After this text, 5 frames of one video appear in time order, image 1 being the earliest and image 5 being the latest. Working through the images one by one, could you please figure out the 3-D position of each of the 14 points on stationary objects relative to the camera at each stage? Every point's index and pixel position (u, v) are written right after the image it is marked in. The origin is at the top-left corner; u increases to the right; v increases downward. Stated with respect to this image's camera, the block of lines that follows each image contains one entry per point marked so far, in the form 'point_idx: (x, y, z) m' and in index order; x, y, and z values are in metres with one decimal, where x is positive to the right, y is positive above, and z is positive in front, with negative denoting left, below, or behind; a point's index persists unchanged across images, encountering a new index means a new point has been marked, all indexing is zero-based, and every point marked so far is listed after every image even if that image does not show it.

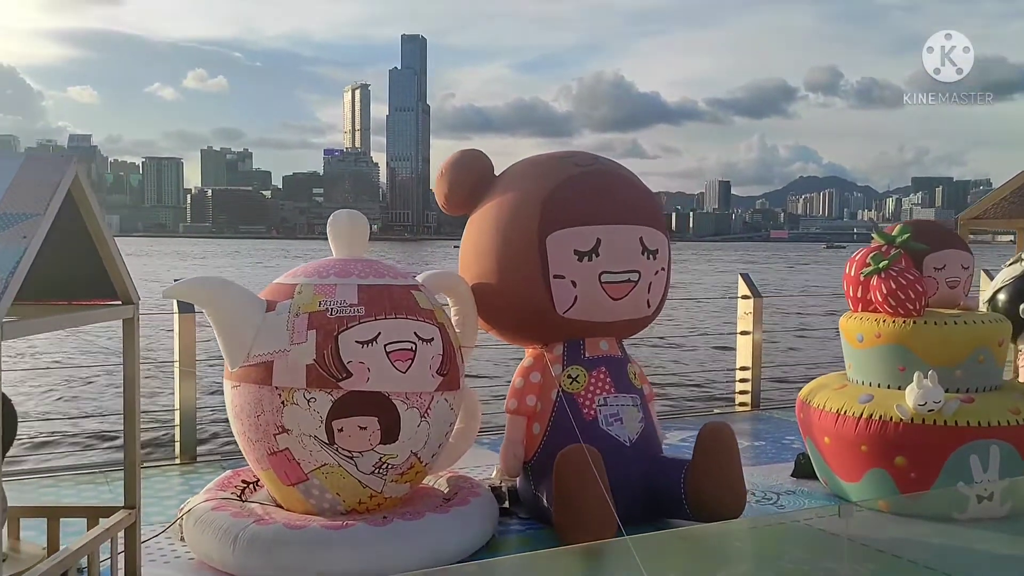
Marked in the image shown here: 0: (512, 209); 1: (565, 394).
0: (0.0, +0.3, +3.9) m
1: (+0.2, -0.5, +3.9) m
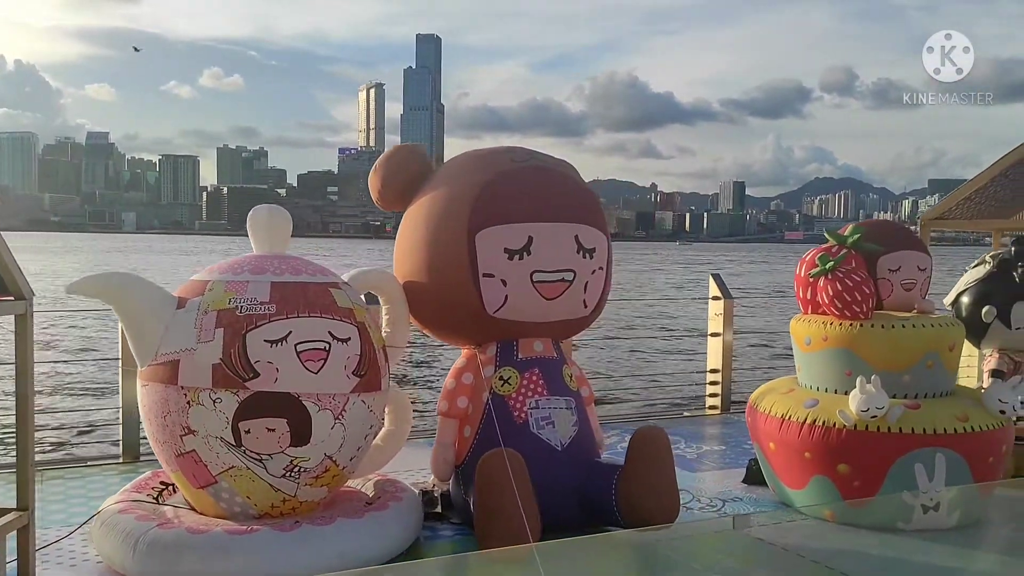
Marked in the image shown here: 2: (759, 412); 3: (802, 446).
0: (-0.3, +0.4, +3.8) m
1: (-0.1, -0.5, +3.8) m
2: (+1.2, -0.6, +4.2) m
3: (+1.3, -0.7, +4.0) m
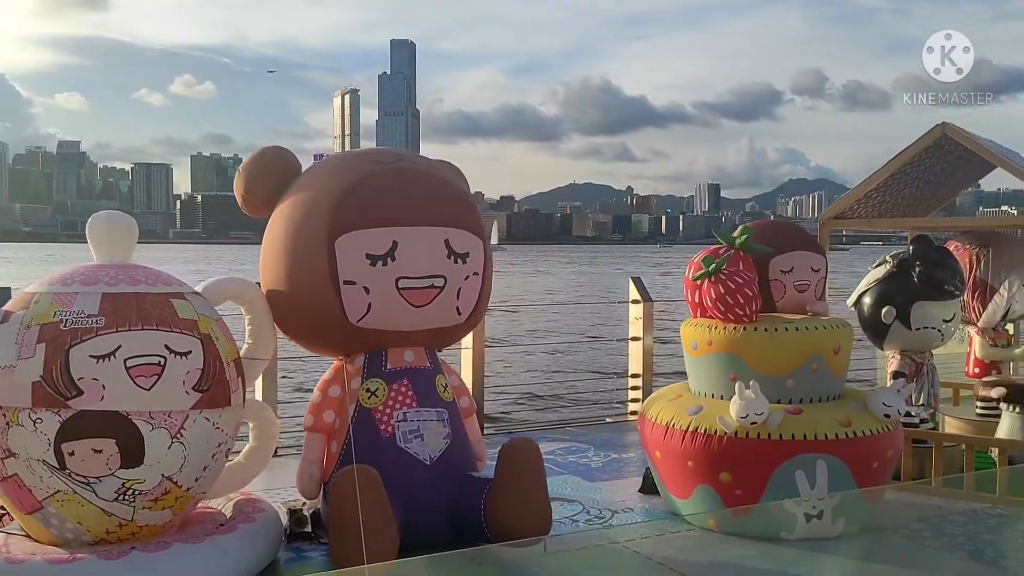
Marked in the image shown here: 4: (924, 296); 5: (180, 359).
0: (-0.8, +0.3, +3.6) m
1: (-0.6, -0.5, +3.6) m
2: (+0.6, -0.6, +4.1) m
3: (+0.7, -0.7, +3.8) m
4: (+2.1, 0.0, +4.6) m
5: (-1.1, -0.2, +3.1) m
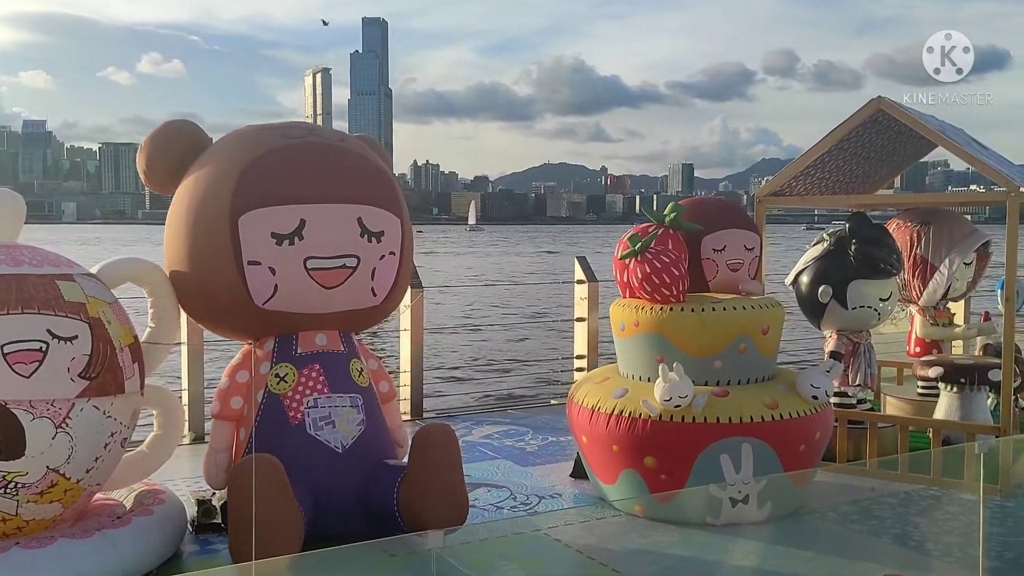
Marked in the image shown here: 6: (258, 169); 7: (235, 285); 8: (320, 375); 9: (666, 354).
0: (-1.2, +0.4, +3.5) m
1: (-0.9, -0.4, +3.4) m
2: (+0.3, -0.5, +4.0) m
3: (+0.4, -0.6, +3.7) m
4: (+1.8, +0.1, +4.5) m
5: (-1.4, -0.2, +2.9) m
6: (-1.0, +0.4, +3.4) m
7: (-1.0, 0.0, +3.4) m
8: (-0.7, -0.3, +3.5) m
9: (+0.6, -0.3, +3.7) m
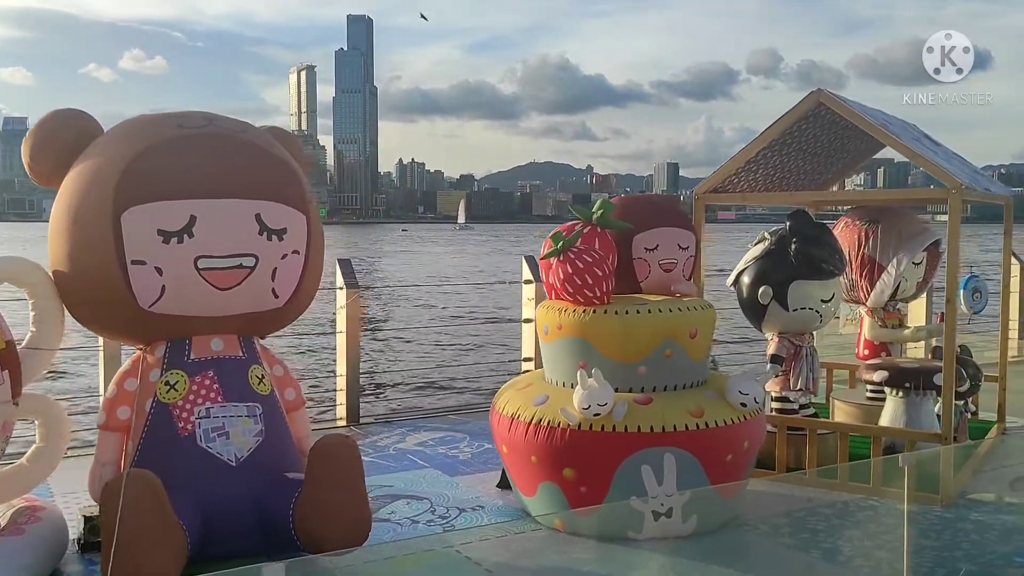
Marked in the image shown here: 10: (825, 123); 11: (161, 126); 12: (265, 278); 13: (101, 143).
0: (-1.5, +0.4, +3.2) m
1: (-1.3, -0.4, +3.2) m
2: (-0.1, -0.5, +3.8) m
3: (+0.1, -0.6, +3.5) m
4: (+1.4, +0.1, +4.4) m
5: (-1.8, -0.2, +2.7) m
6: (-1.3, +0.4, +3.2) m
7: (-1.4, 0.0, +3.2) m
8: (-1.1, -0.3, +3.3) m
9: (+0.3, -0.3, +3.5) m
10: (+1.6, +0.8, +4.6) m
11: (-1.3, +0.6, +3.3) m
12: (-0.9, 0.0, +3.3) m
13: (-1.5, +0.5, +3.4) m
